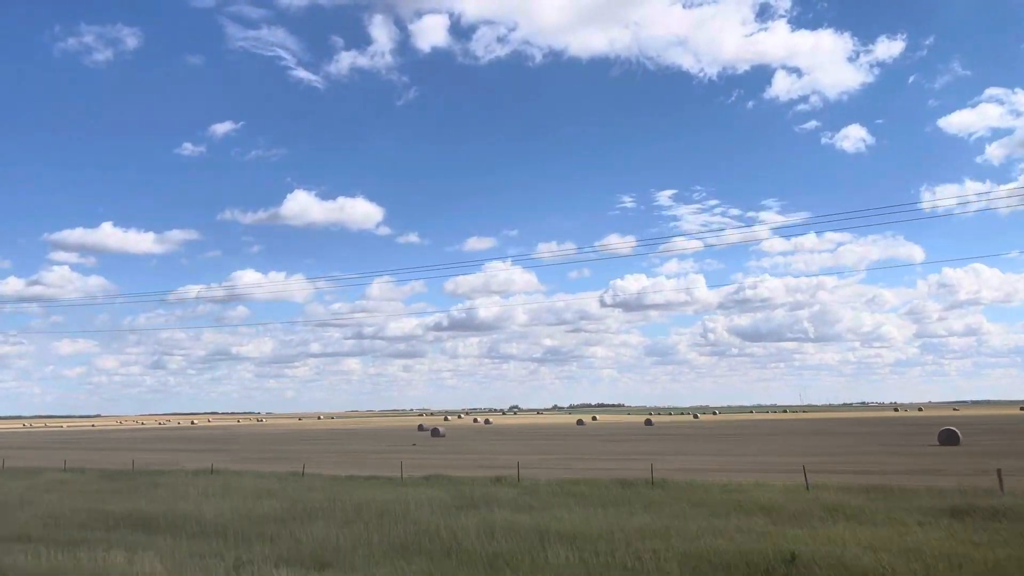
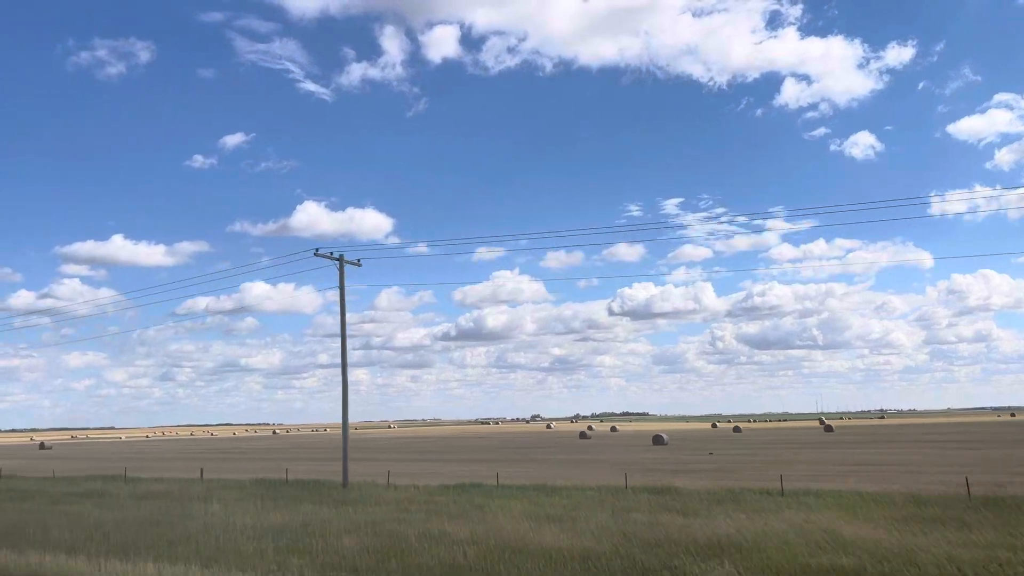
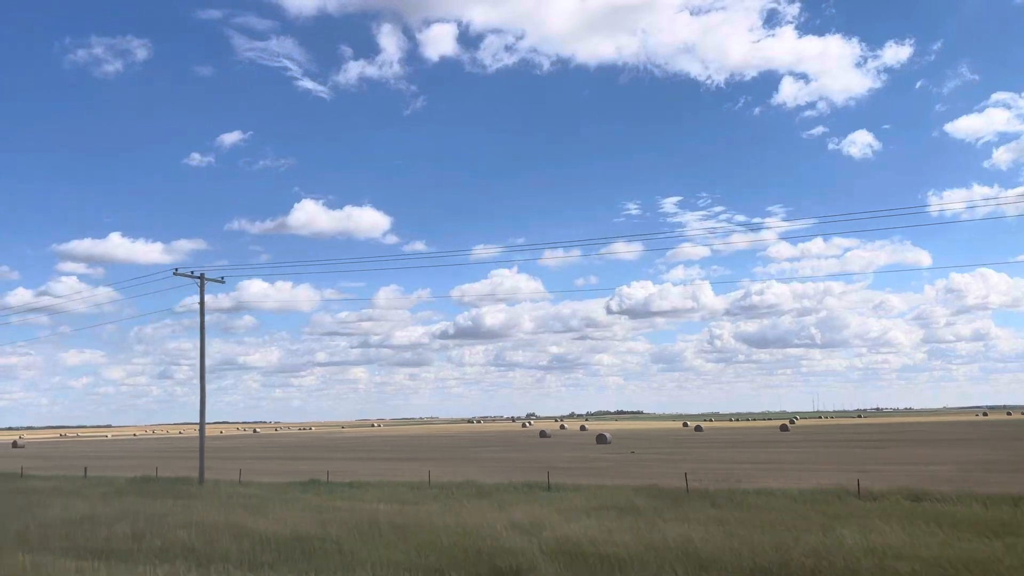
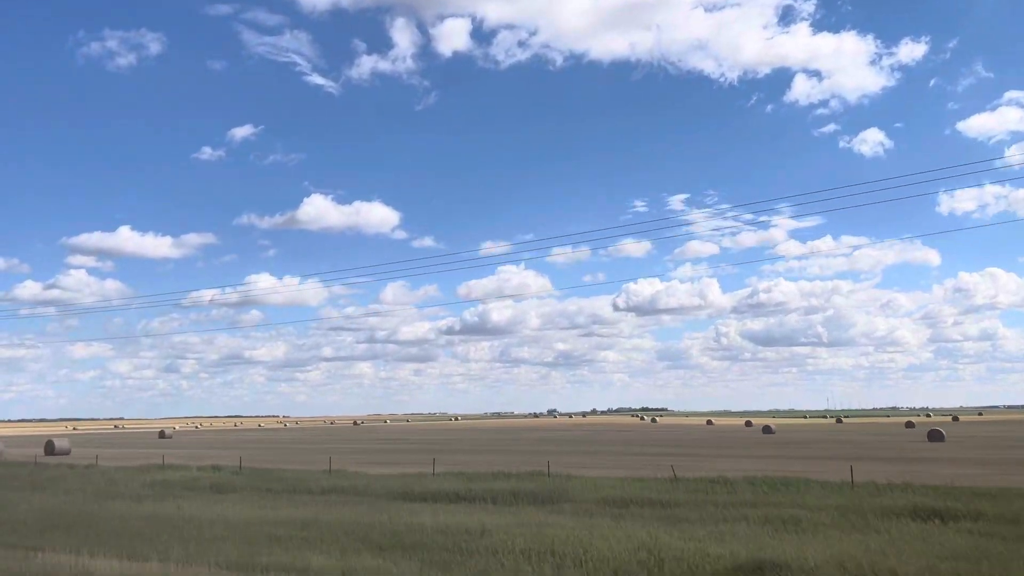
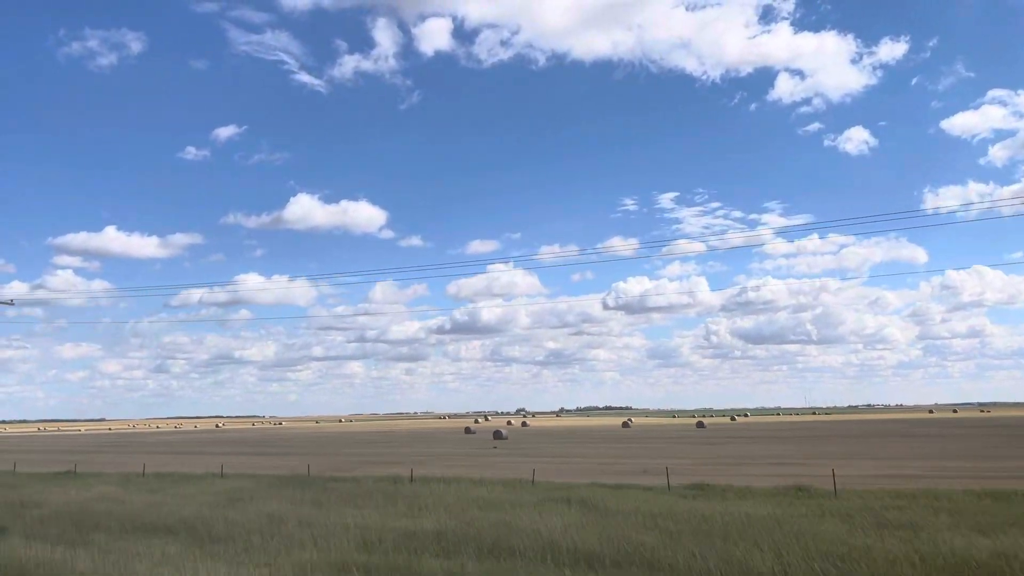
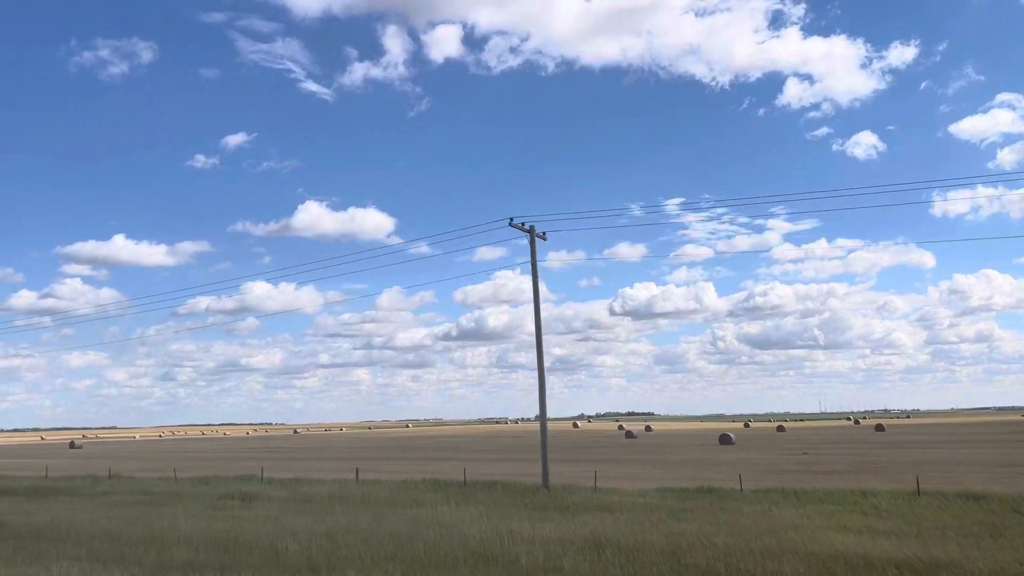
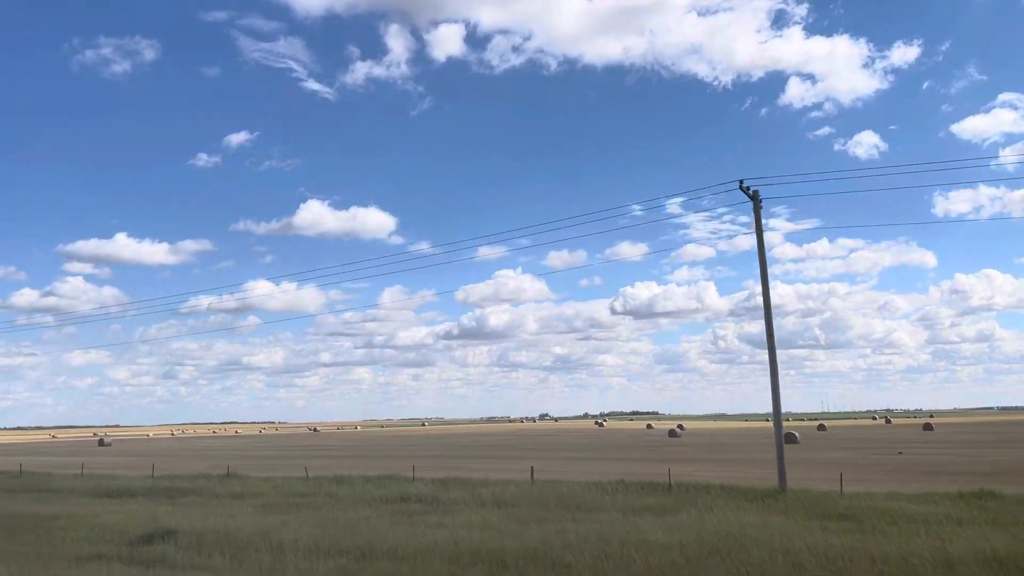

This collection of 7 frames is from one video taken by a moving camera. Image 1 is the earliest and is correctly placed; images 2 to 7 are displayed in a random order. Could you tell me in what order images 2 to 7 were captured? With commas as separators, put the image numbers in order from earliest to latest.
5, 3, 2, 6, 7, 4
